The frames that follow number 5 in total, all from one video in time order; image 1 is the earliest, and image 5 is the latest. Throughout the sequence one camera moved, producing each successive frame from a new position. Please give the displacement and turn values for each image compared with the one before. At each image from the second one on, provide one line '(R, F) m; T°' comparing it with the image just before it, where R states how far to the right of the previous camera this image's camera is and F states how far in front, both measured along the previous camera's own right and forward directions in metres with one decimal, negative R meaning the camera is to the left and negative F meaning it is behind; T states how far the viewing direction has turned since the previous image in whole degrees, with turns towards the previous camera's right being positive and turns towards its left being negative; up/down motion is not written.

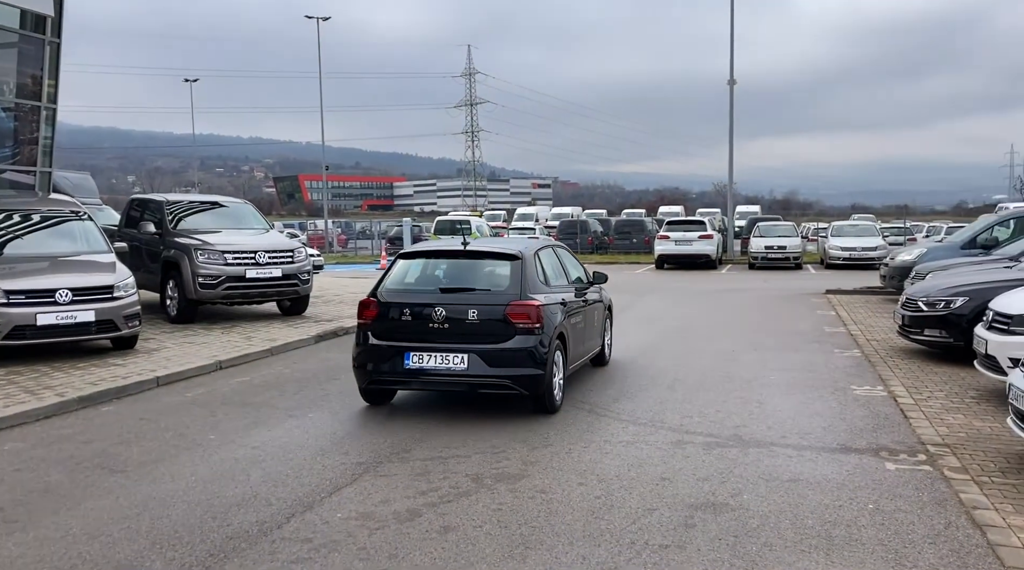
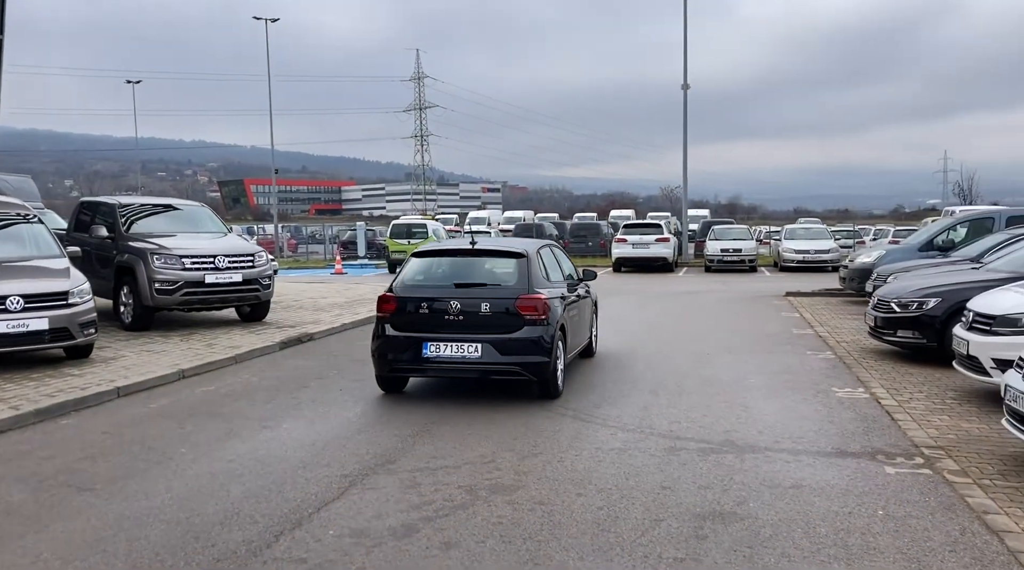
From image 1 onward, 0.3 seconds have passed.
(-0.2, +0.2) m; +3°
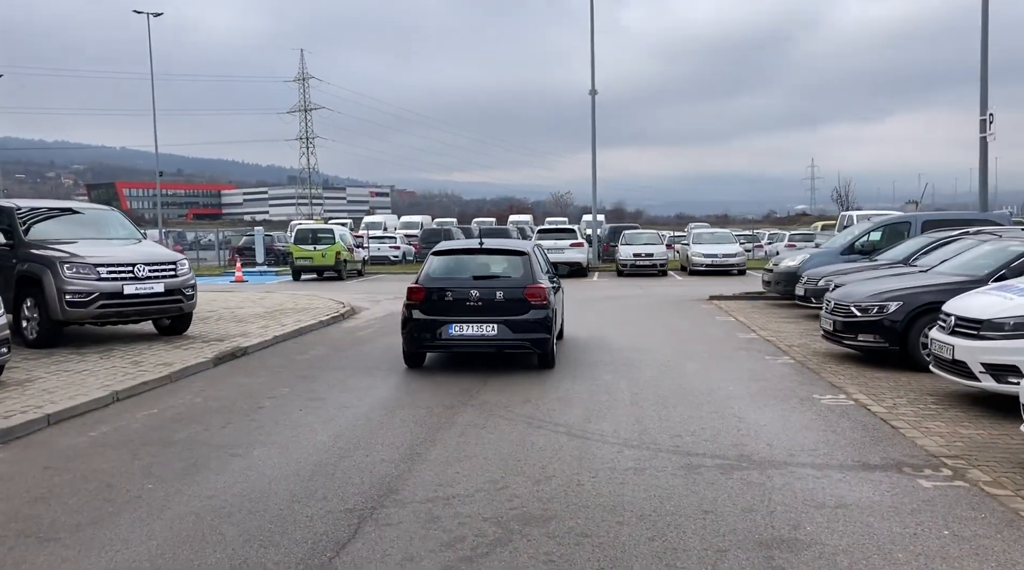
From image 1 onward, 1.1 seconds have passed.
(-0.6, +0.4) m; +7°
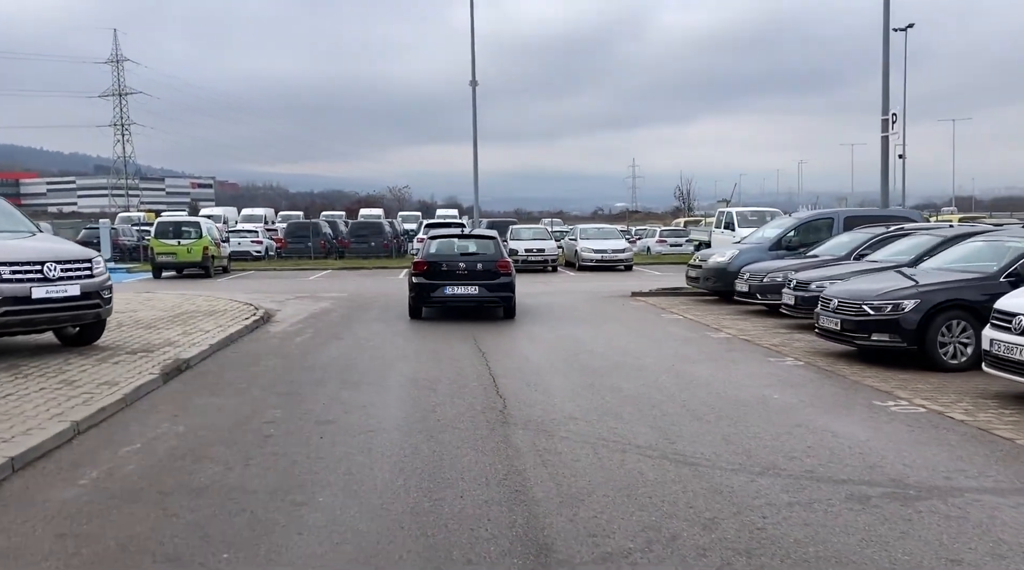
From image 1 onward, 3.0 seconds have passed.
(-1.4, +0.9) m; +9°
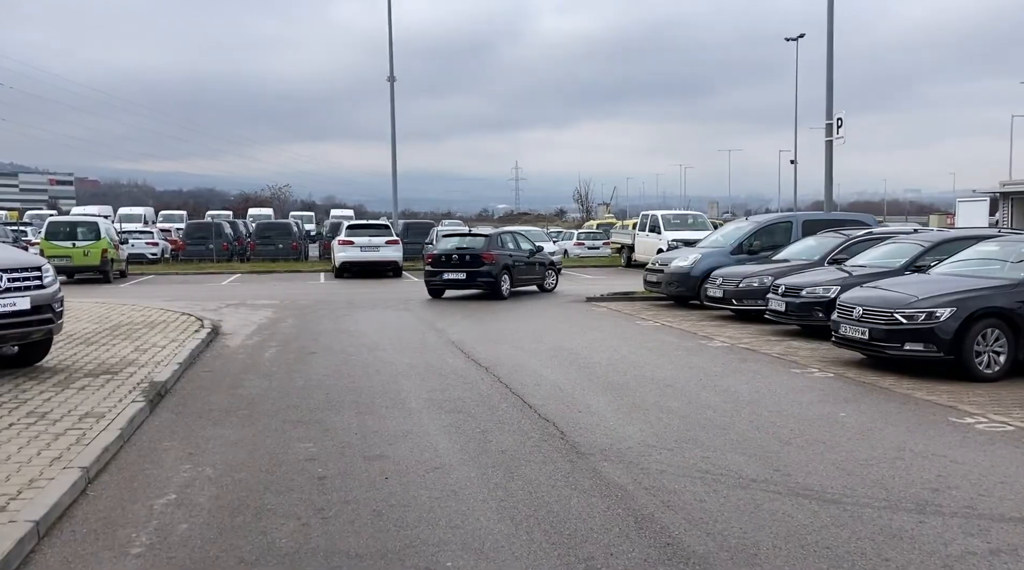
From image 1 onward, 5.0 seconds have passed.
(-1.2, +0.7) m; +6°
